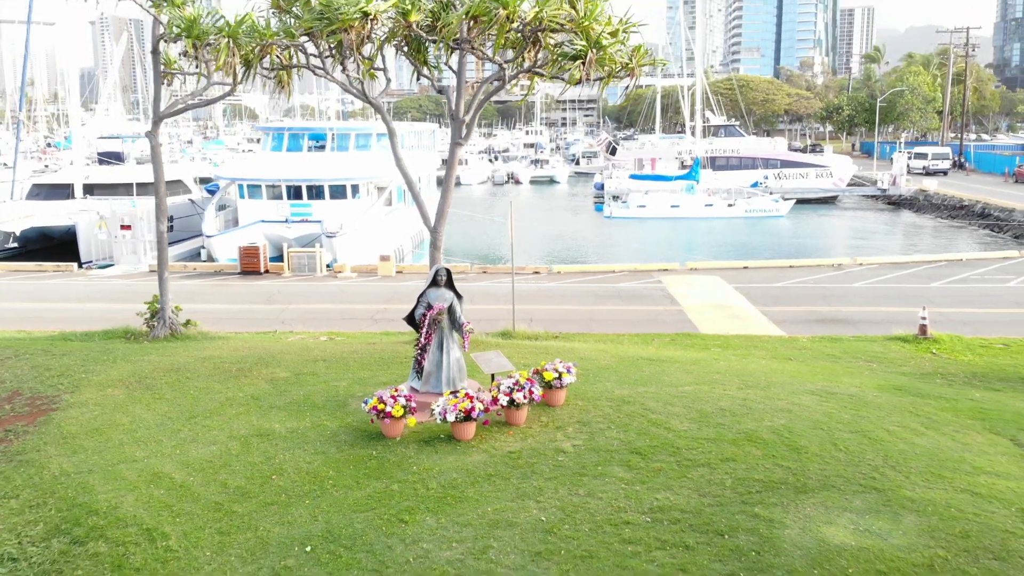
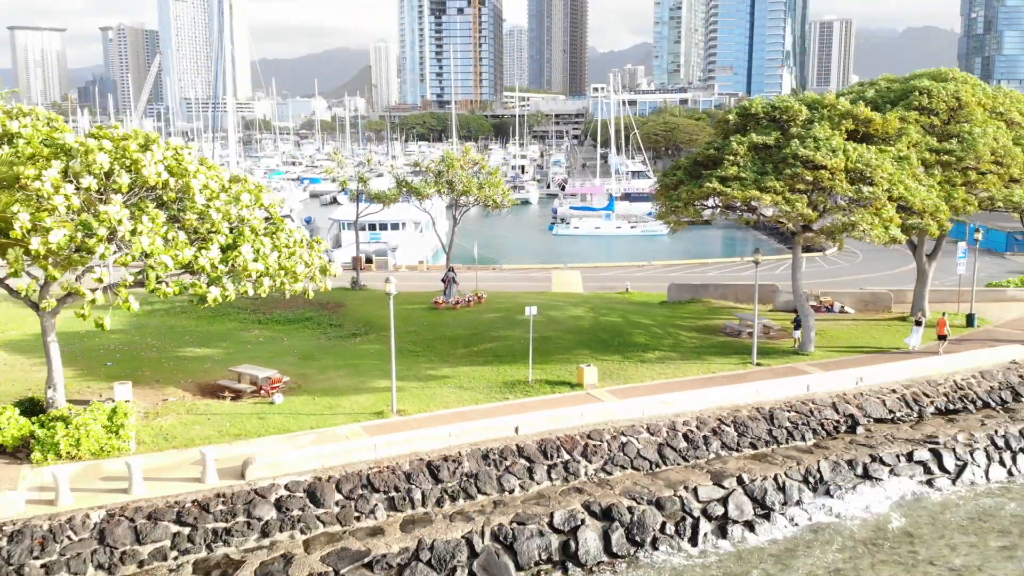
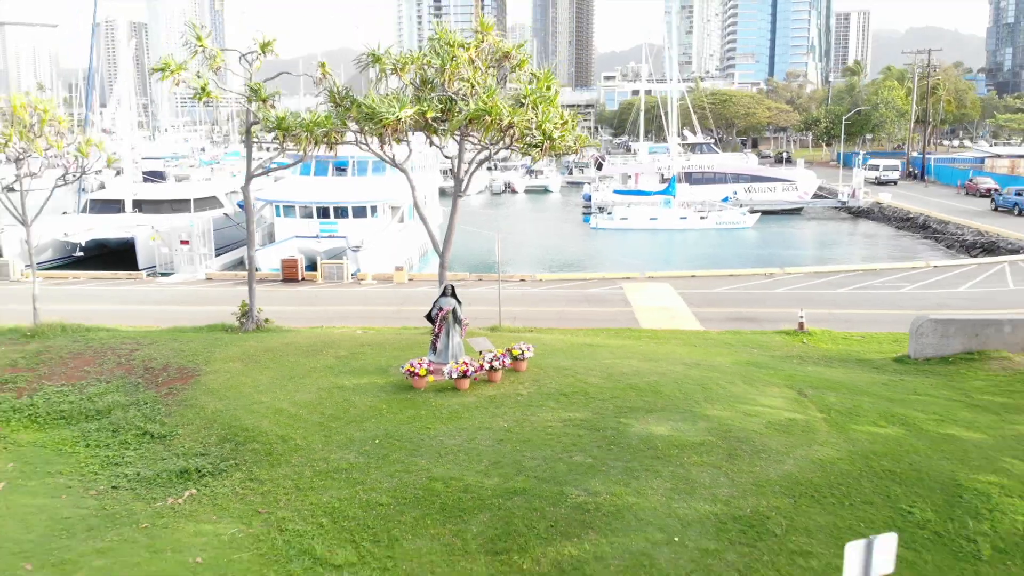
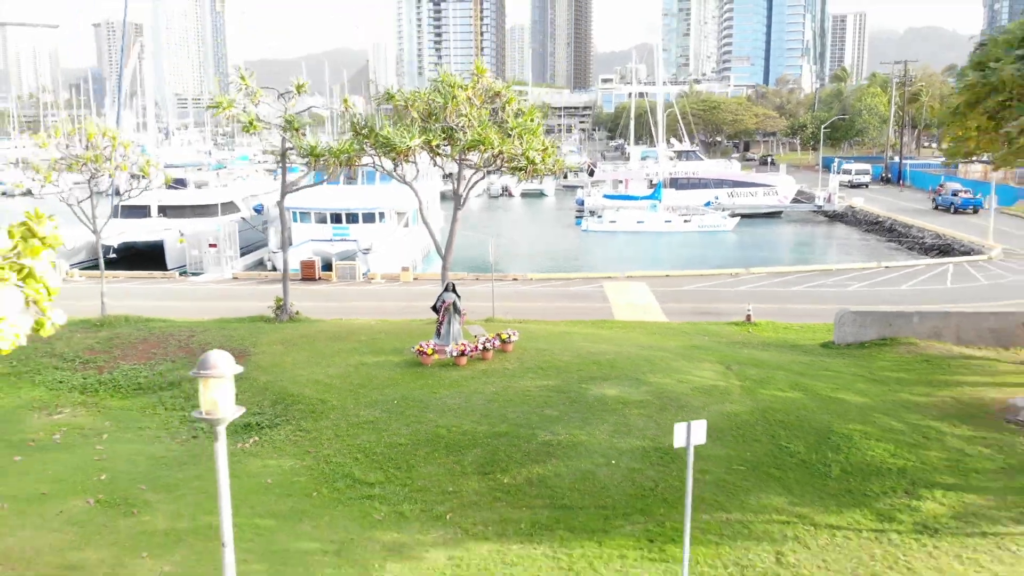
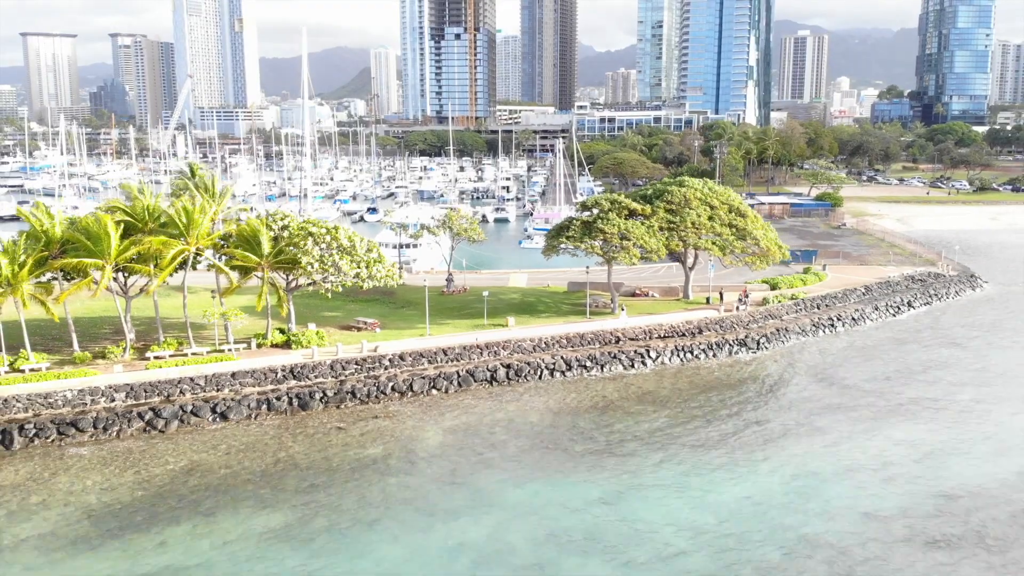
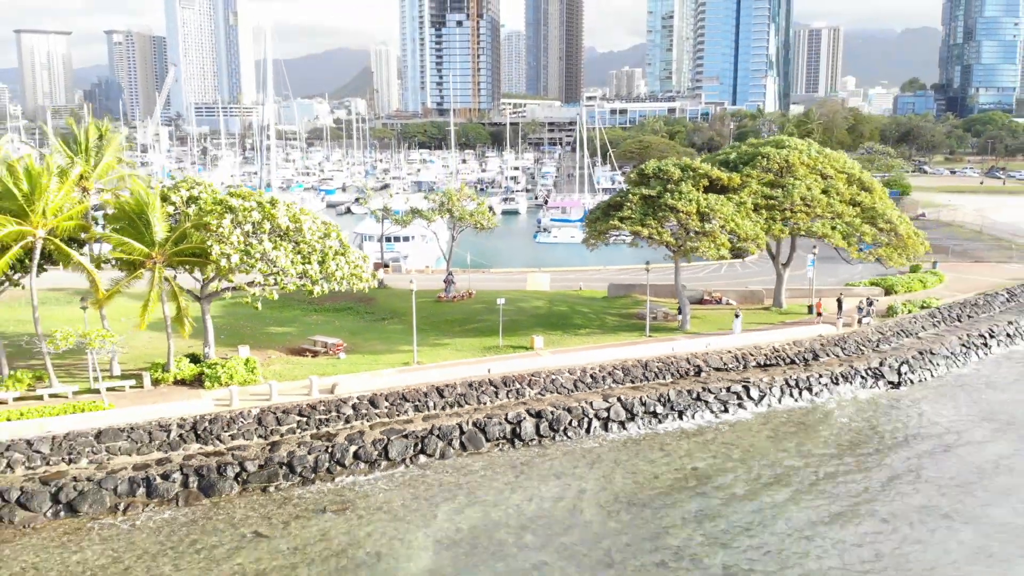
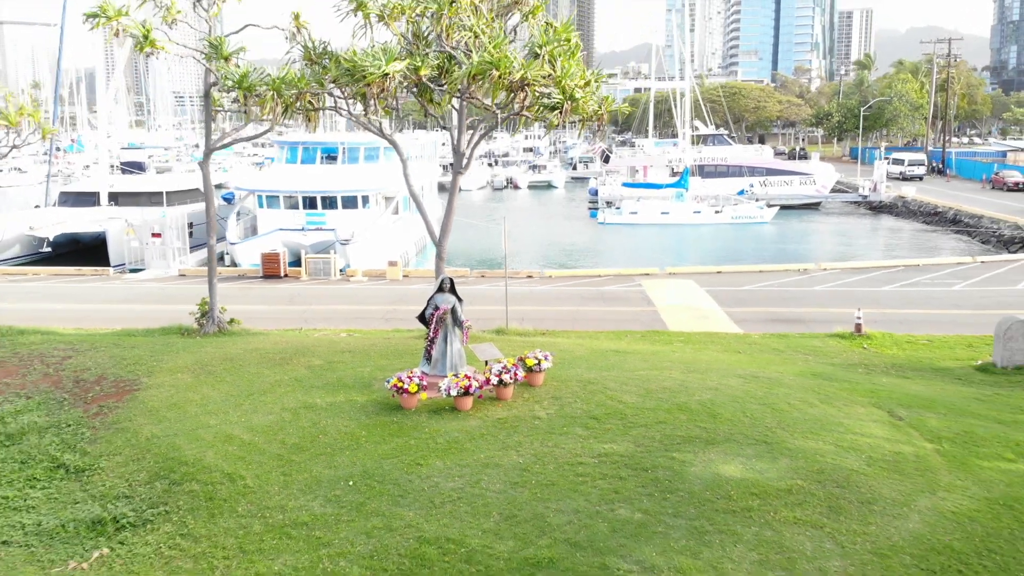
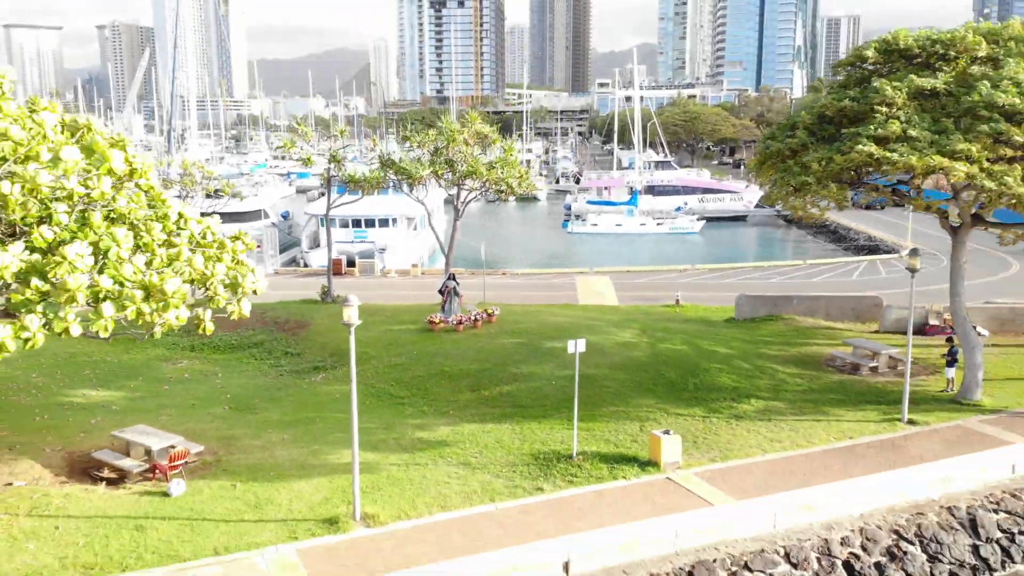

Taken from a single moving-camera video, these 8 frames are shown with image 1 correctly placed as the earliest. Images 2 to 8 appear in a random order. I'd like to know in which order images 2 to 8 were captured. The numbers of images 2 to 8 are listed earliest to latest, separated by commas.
7, 3, 4, 8, 2, 6, 5
